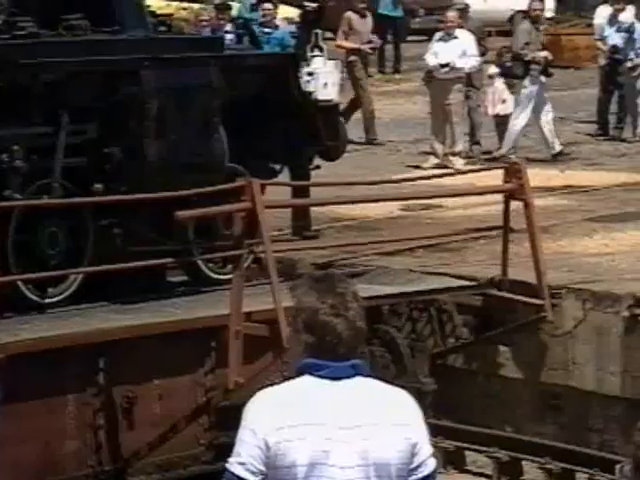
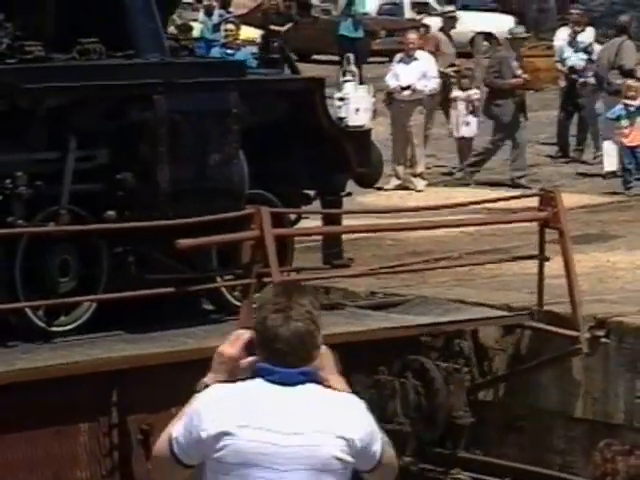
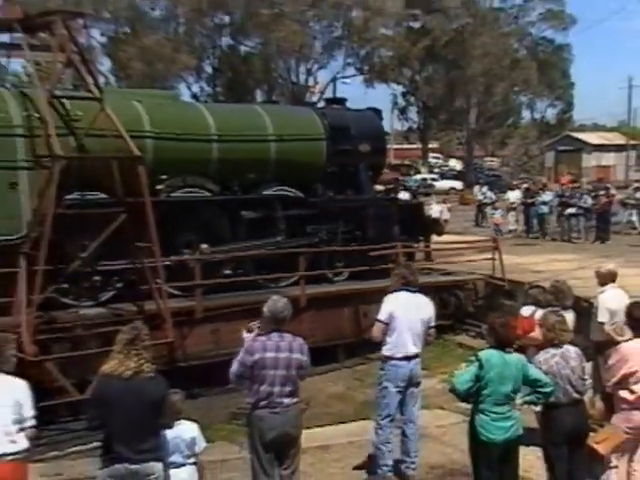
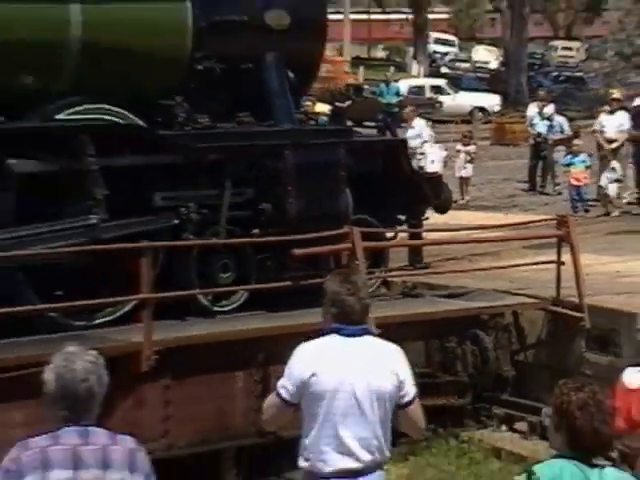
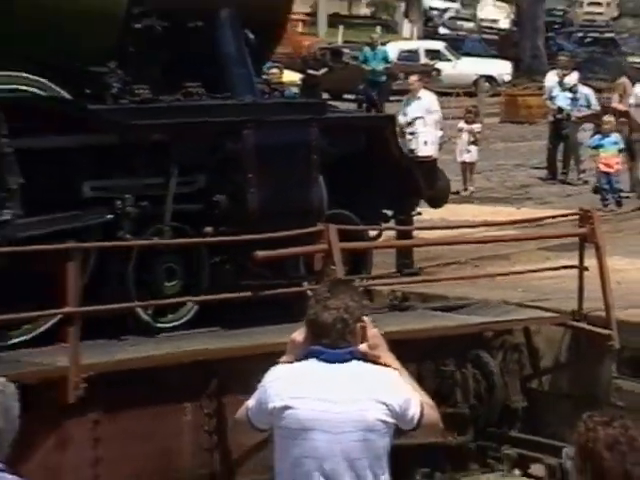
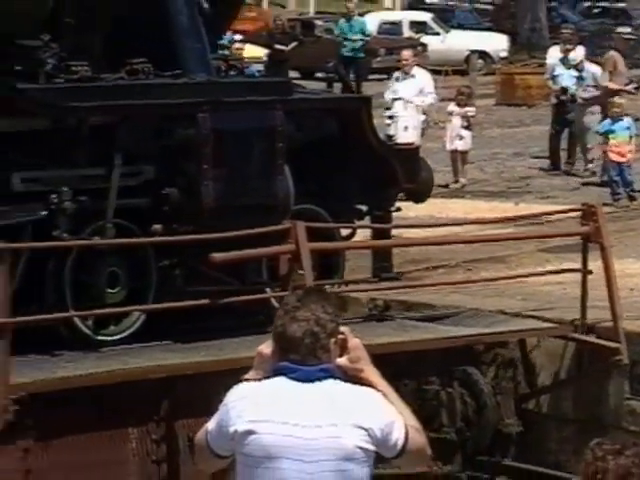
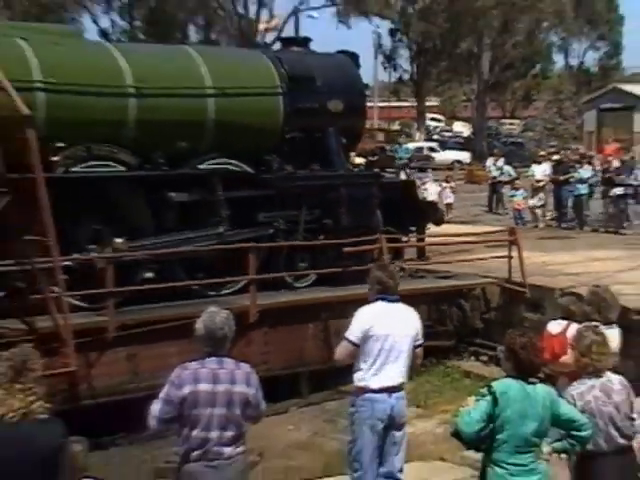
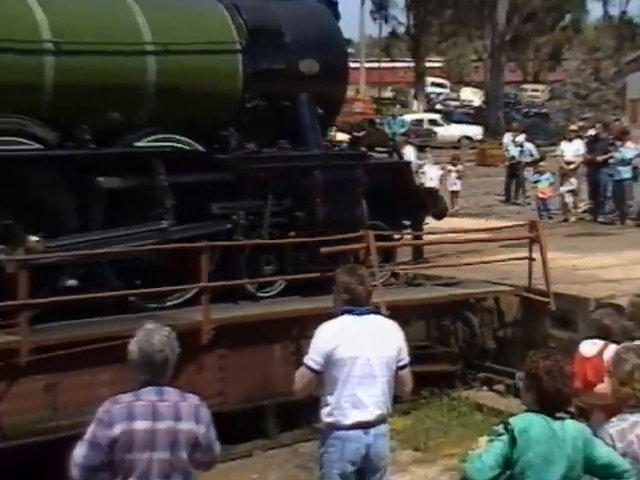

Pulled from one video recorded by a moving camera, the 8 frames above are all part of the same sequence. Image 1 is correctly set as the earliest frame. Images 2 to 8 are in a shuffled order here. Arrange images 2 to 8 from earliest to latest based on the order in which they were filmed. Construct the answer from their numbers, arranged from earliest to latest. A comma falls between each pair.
2, 6, 5, 4, 8, 7, 3
